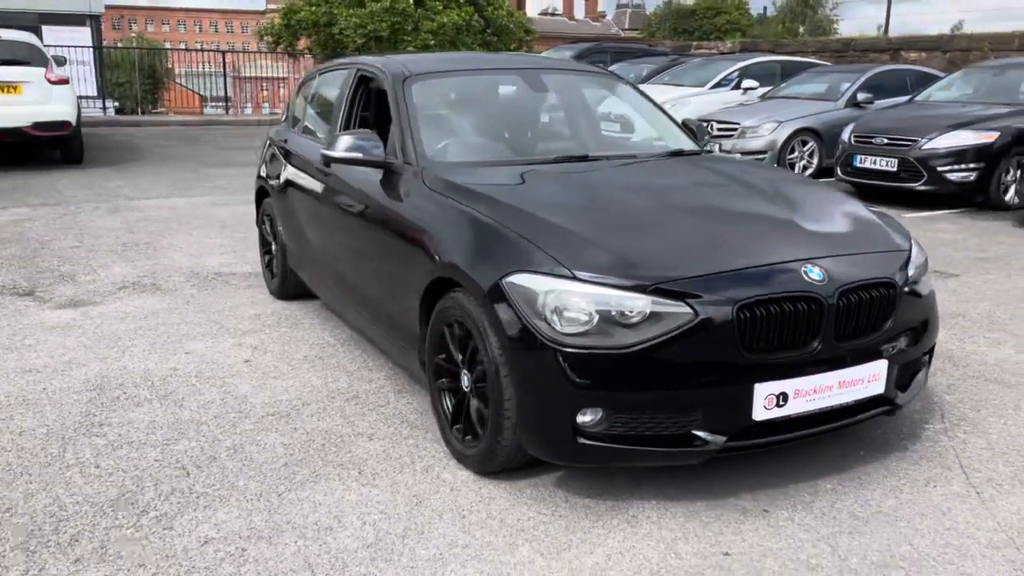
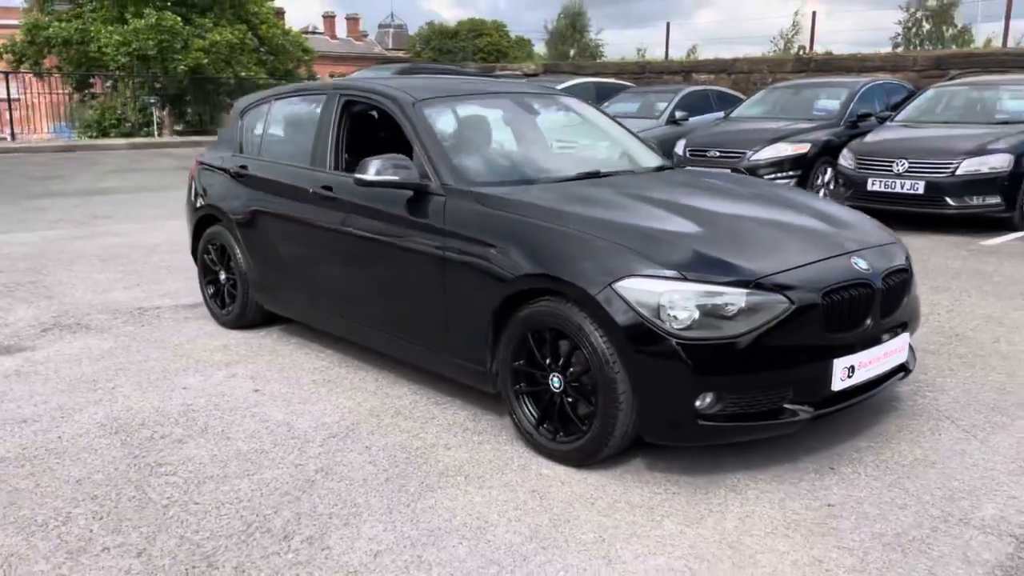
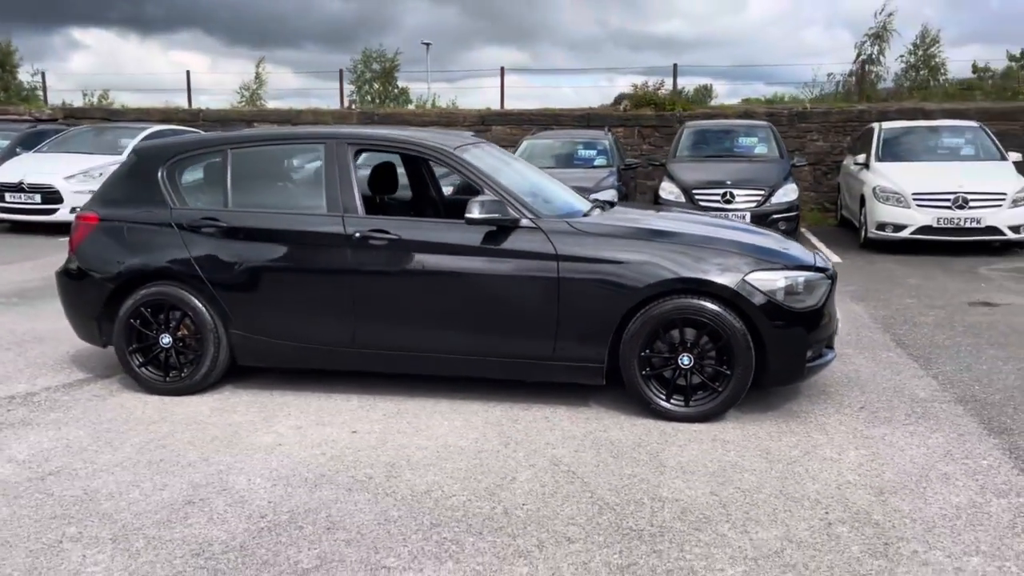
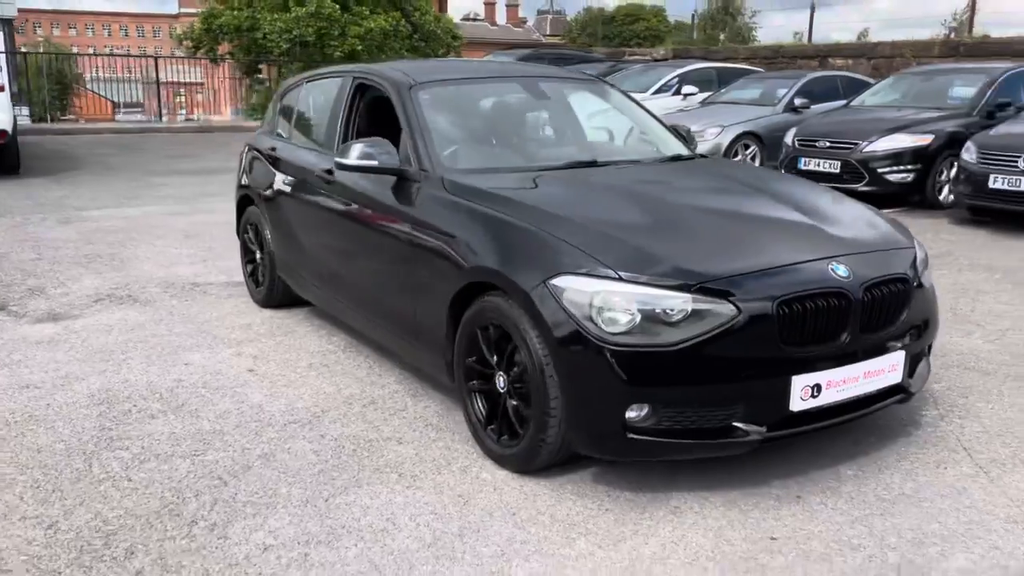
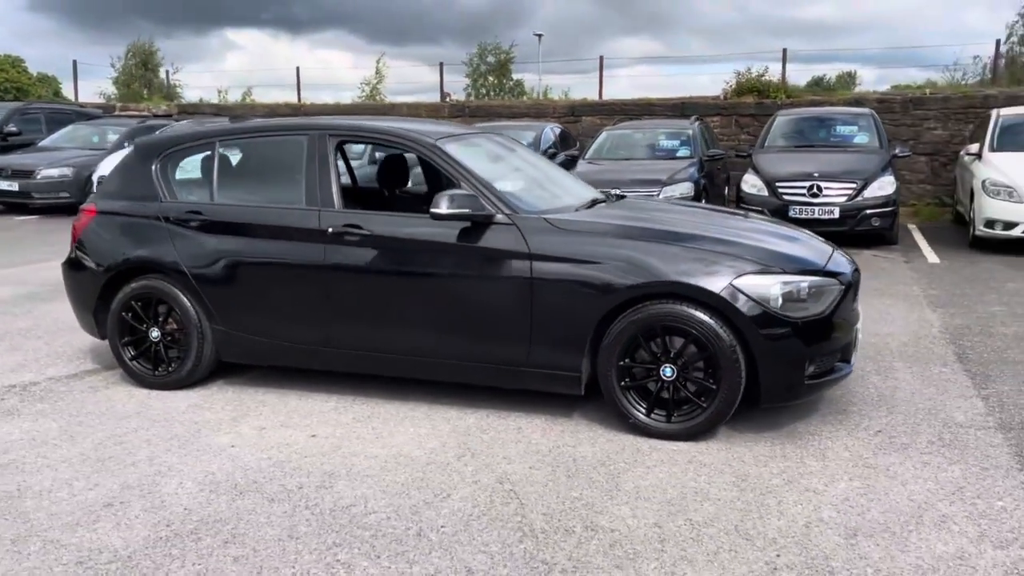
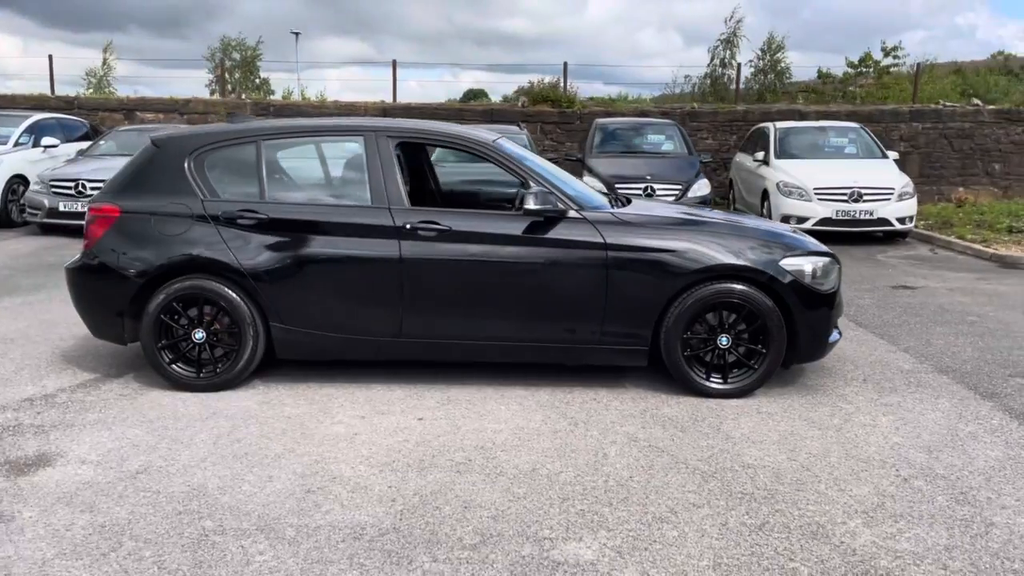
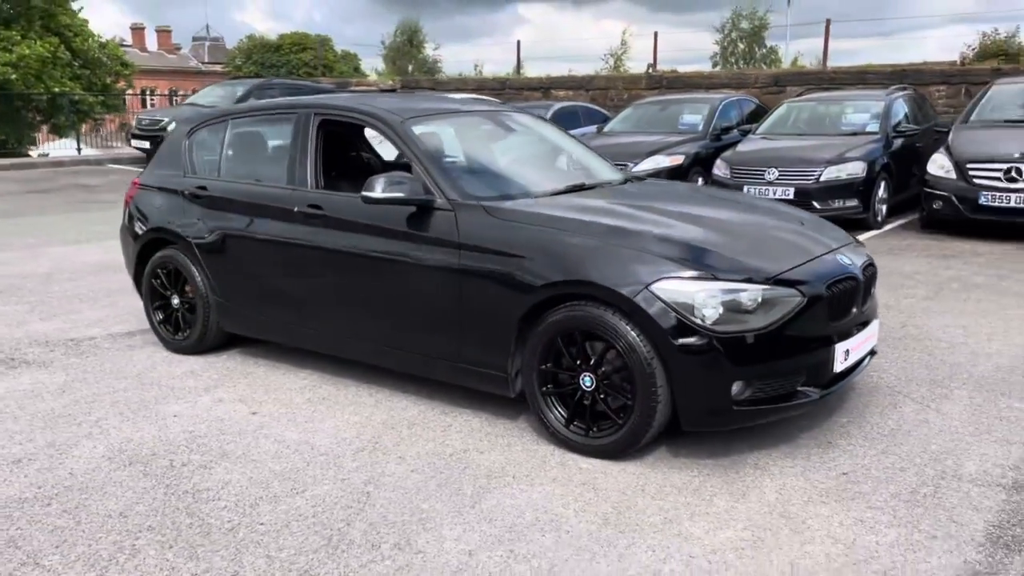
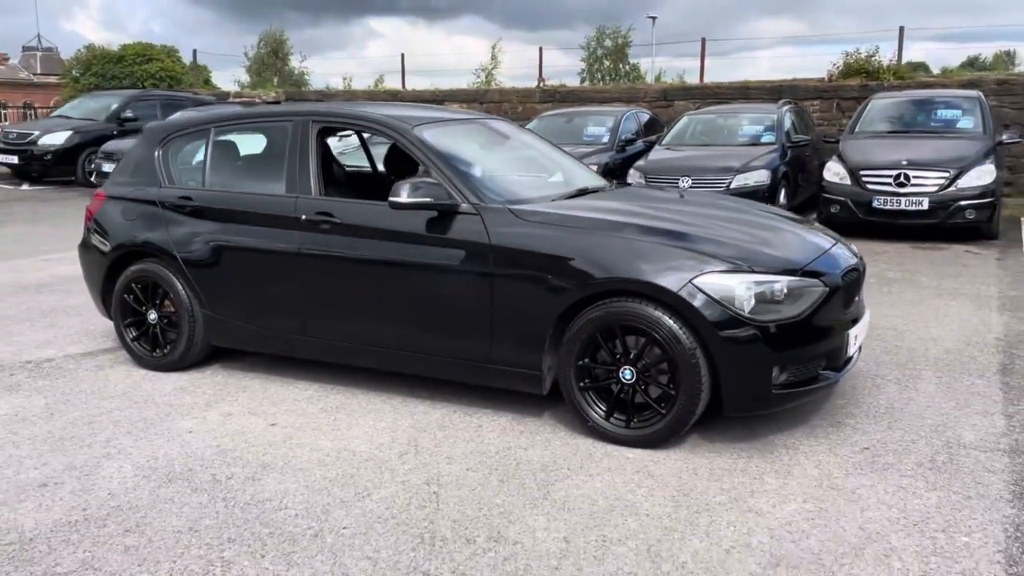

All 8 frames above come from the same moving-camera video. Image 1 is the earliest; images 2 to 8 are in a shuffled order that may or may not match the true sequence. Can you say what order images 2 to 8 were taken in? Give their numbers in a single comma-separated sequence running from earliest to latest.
4, 2, 7, 8, 5, 3, 6
